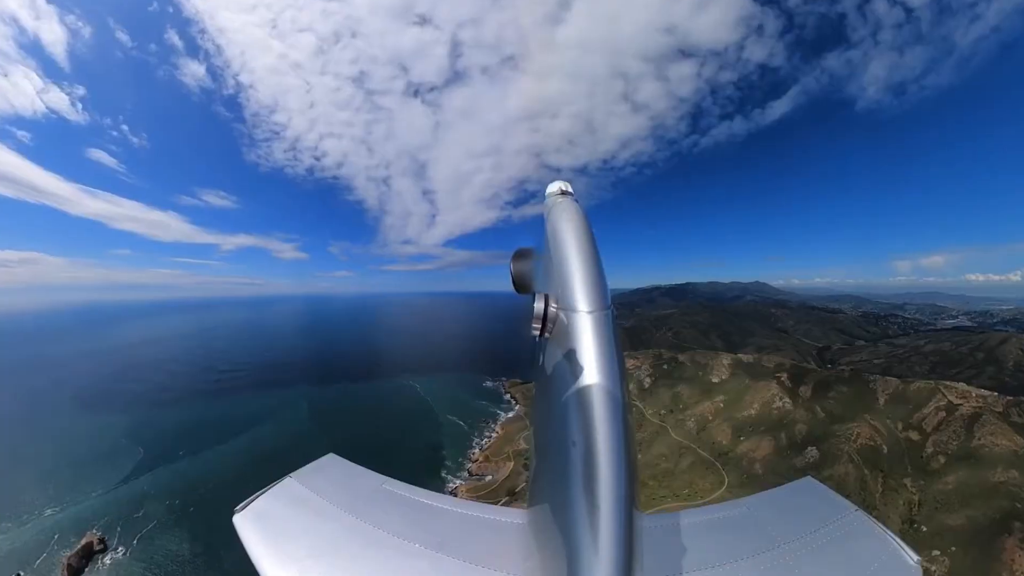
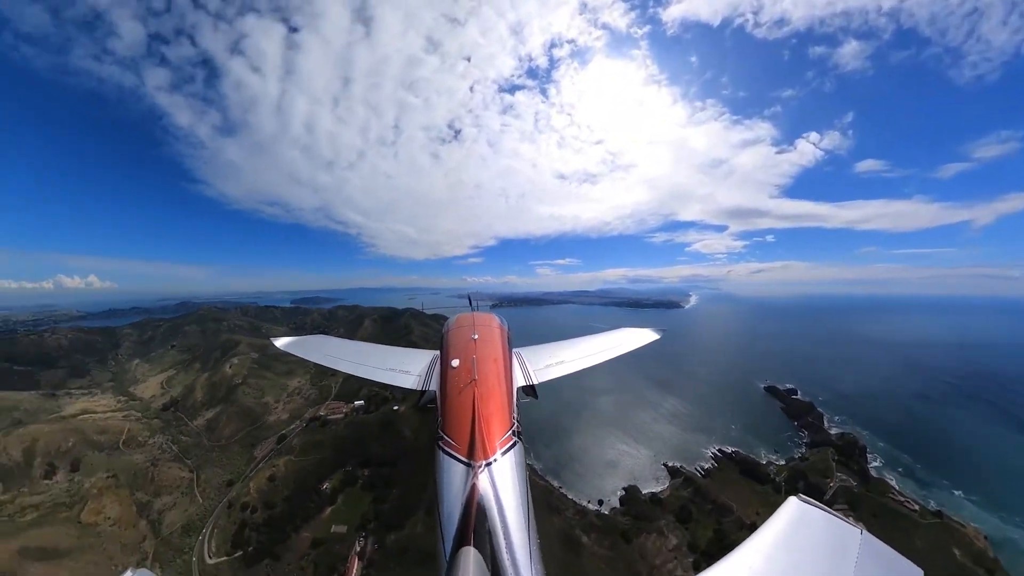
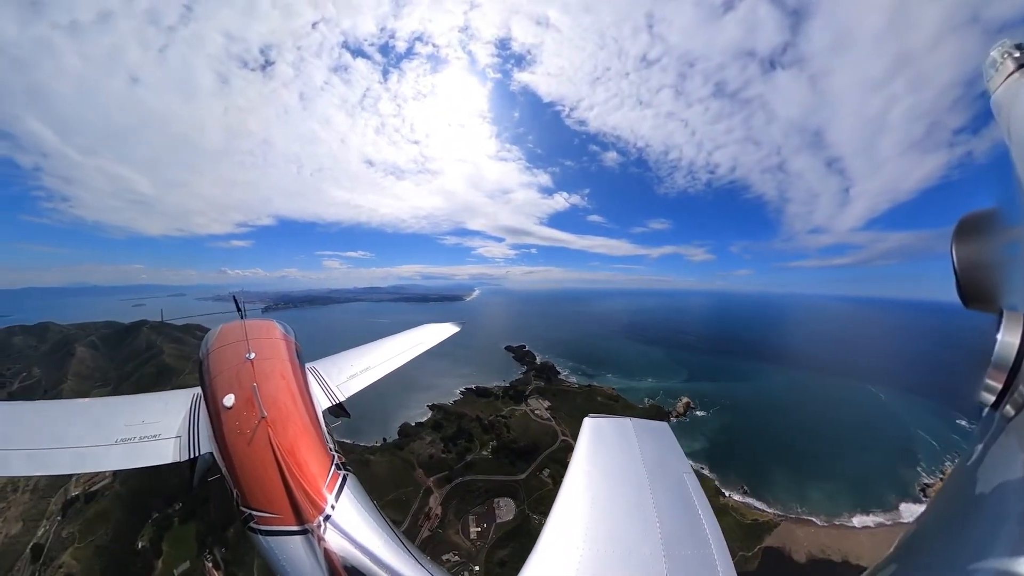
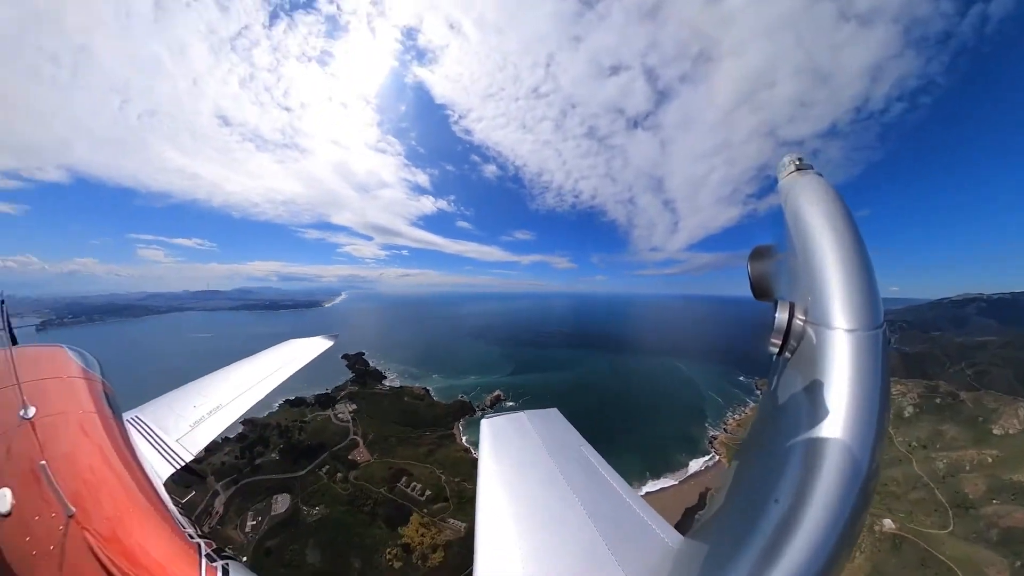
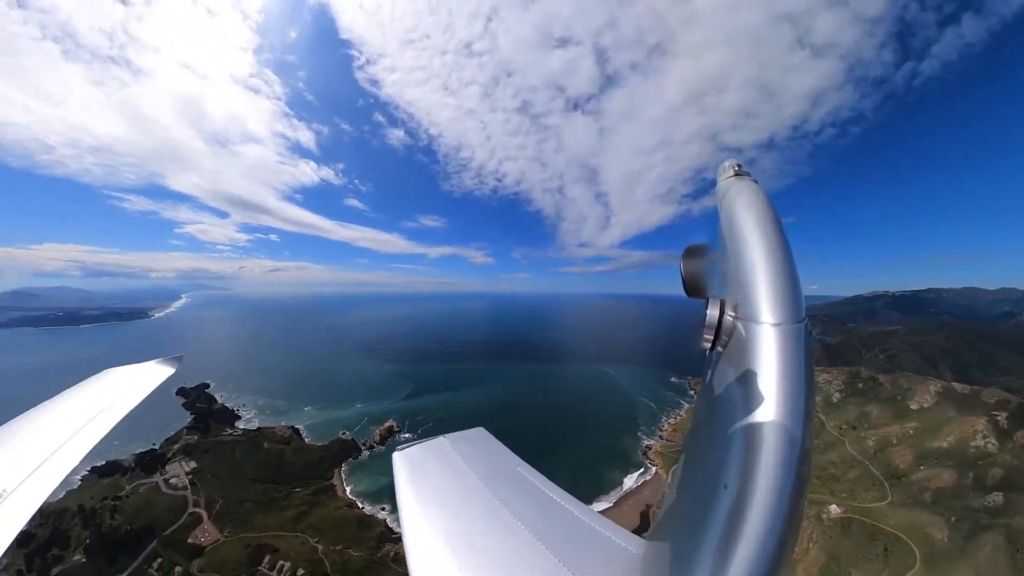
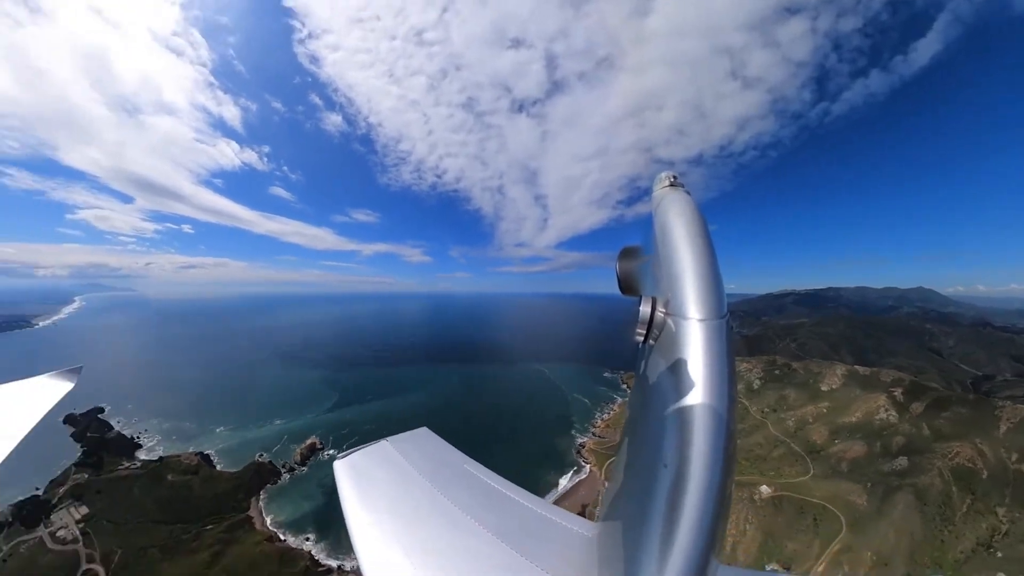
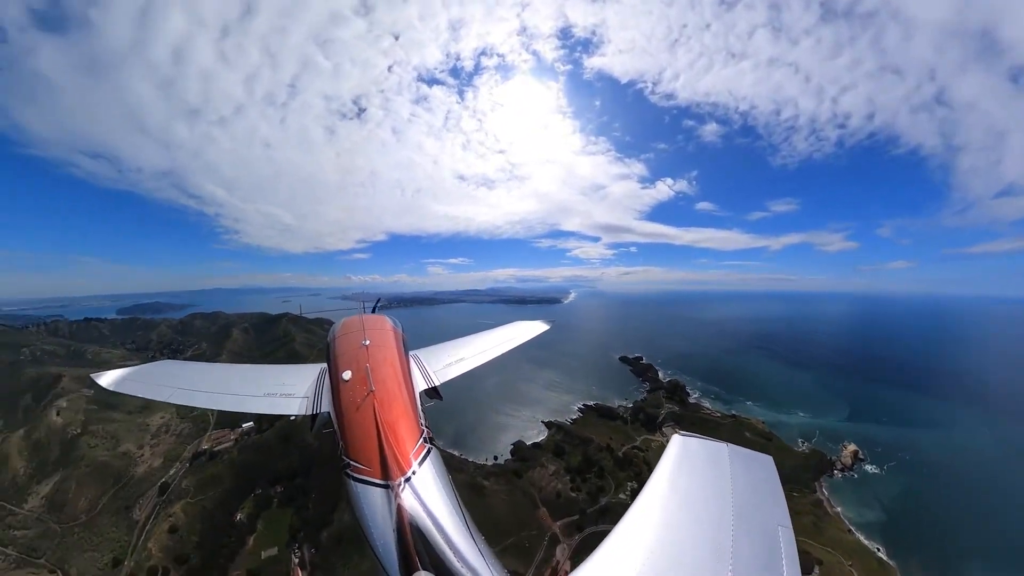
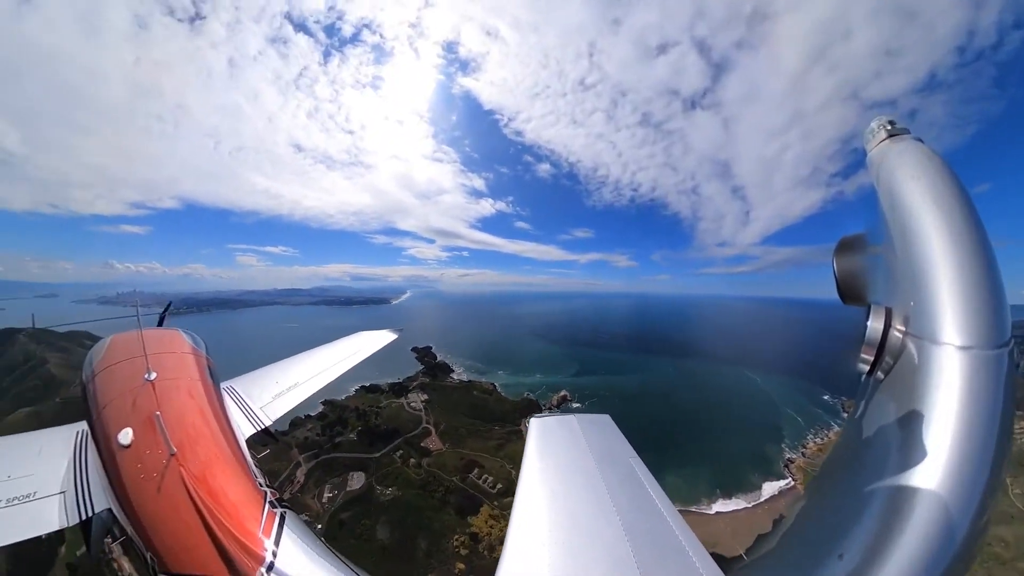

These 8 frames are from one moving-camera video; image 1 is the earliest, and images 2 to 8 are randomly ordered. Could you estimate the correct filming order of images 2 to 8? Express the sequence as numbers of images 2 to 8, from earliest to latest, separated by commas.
6, 5, 4, 8, 3, 7, 2
